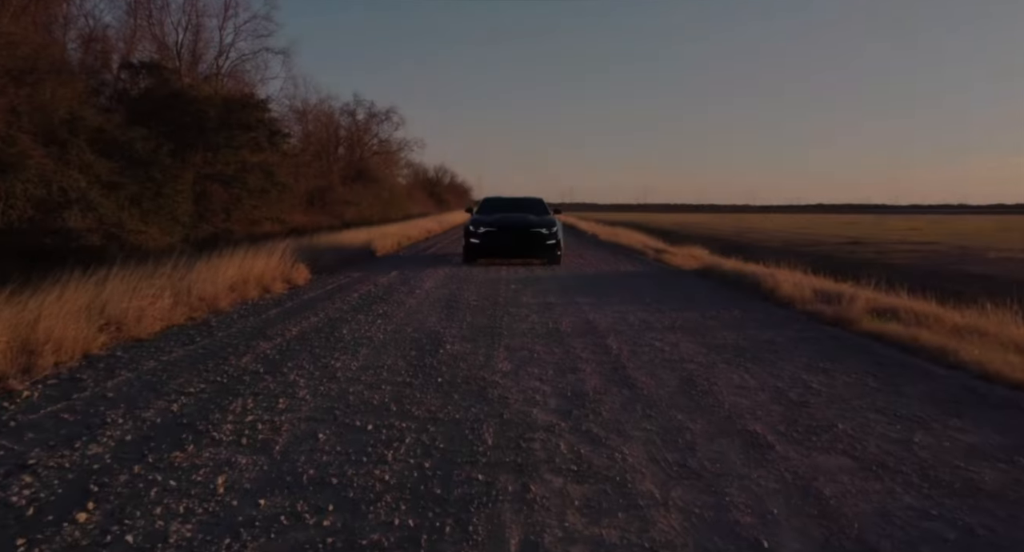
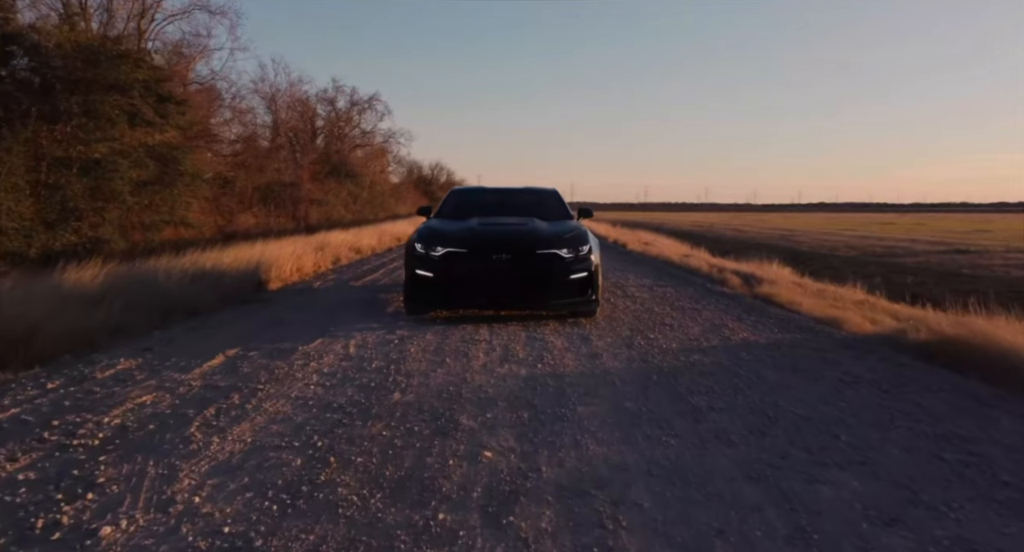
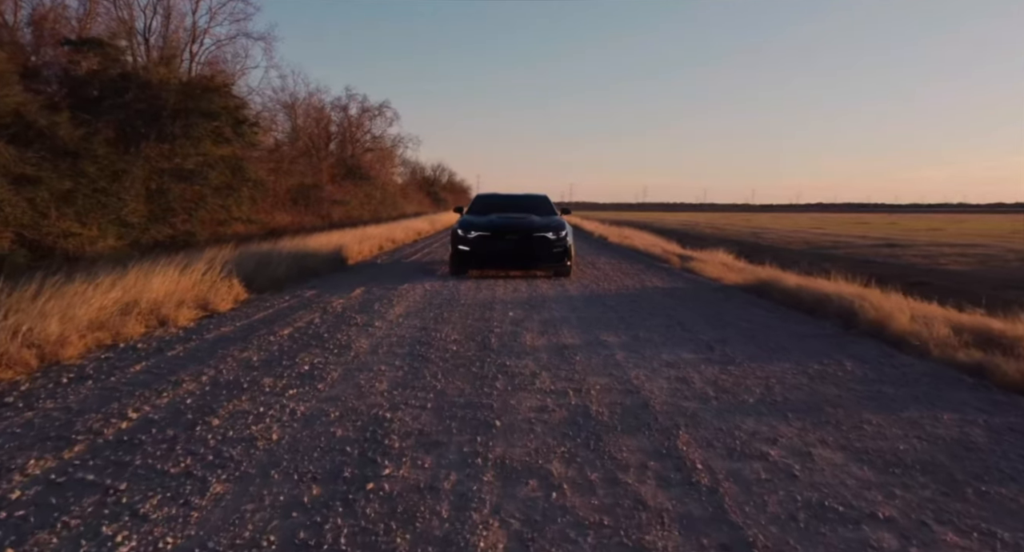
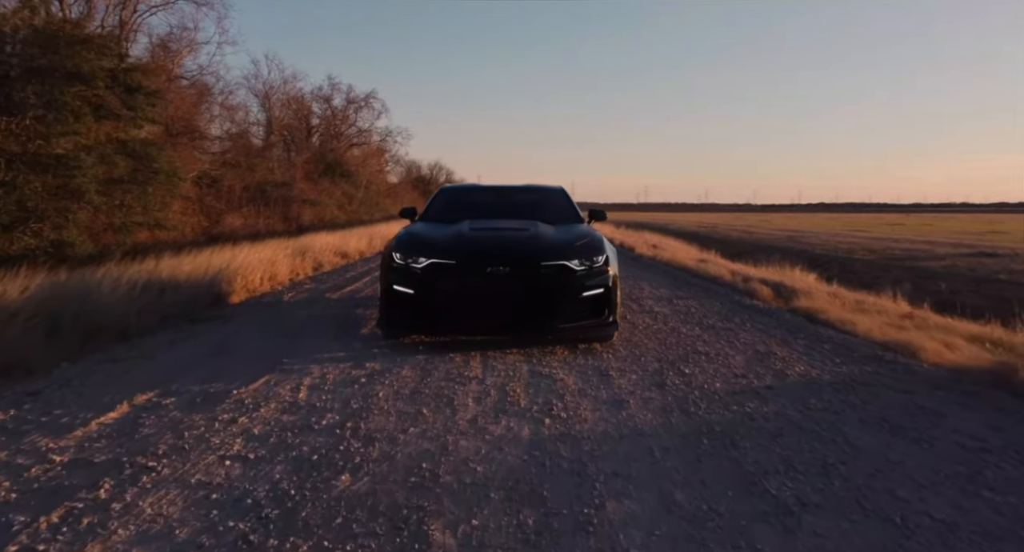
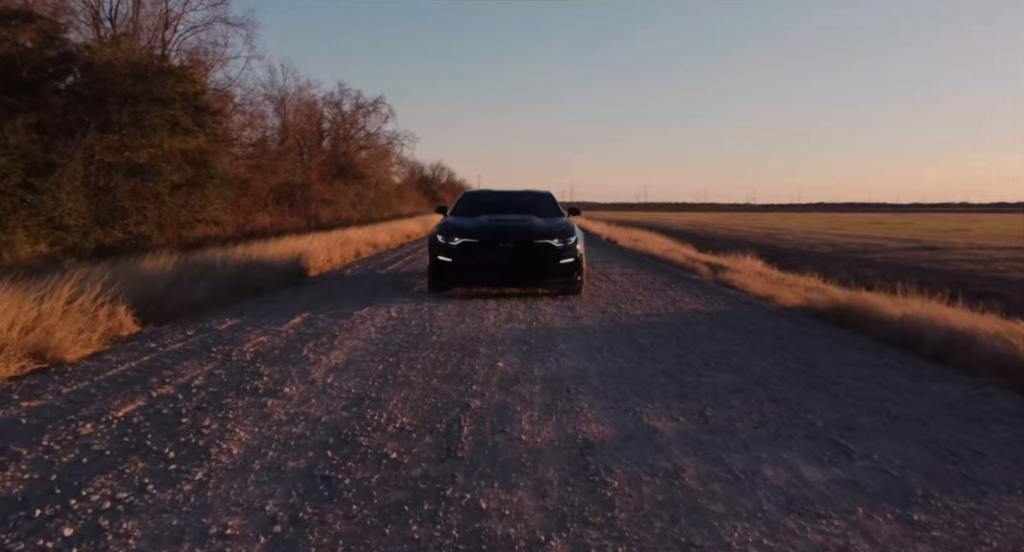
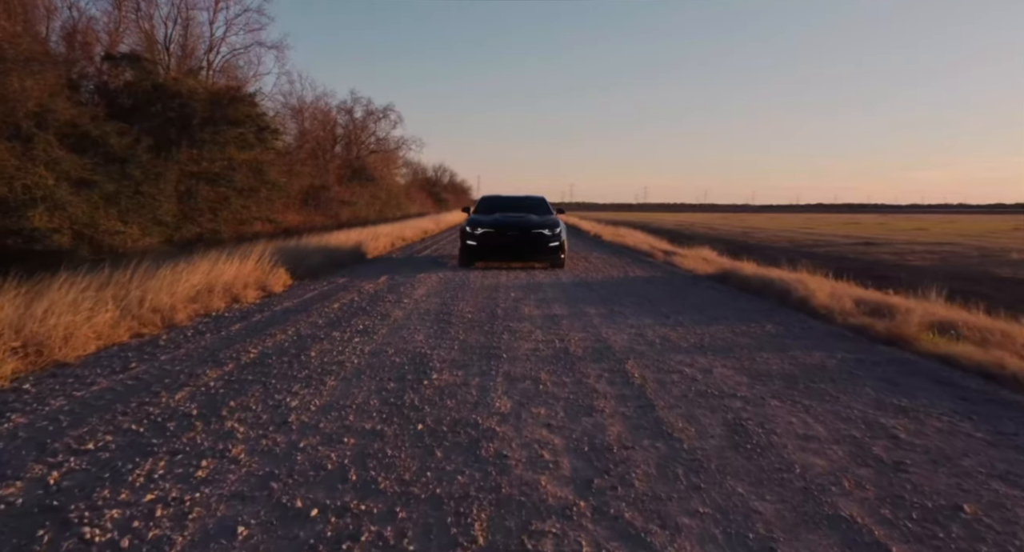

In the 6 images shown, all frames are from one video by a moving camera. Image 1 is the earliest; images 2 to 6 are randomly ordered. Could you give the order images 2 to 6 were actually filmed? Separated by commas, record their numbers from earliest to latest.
6, 3, 5, 2, 4
